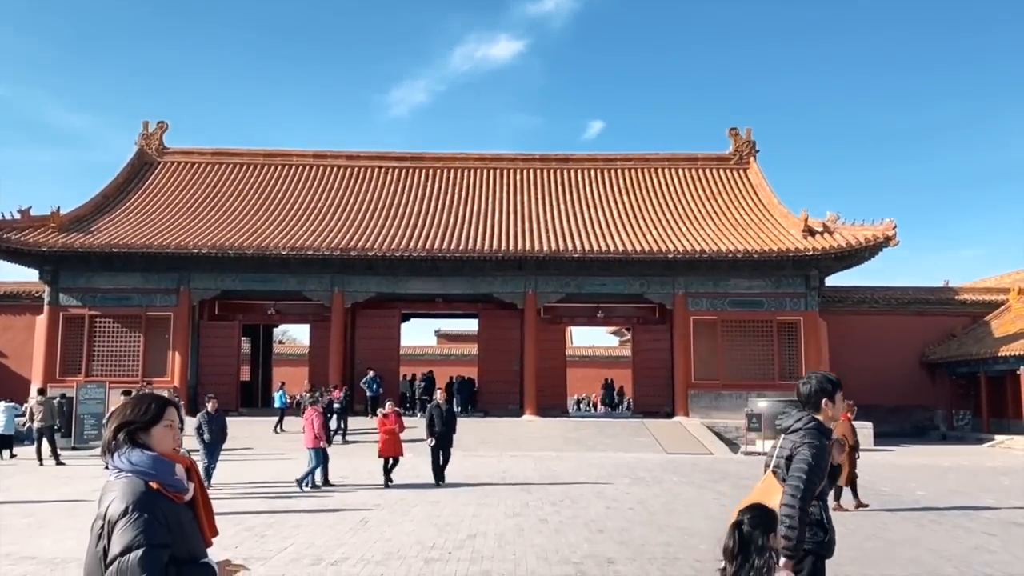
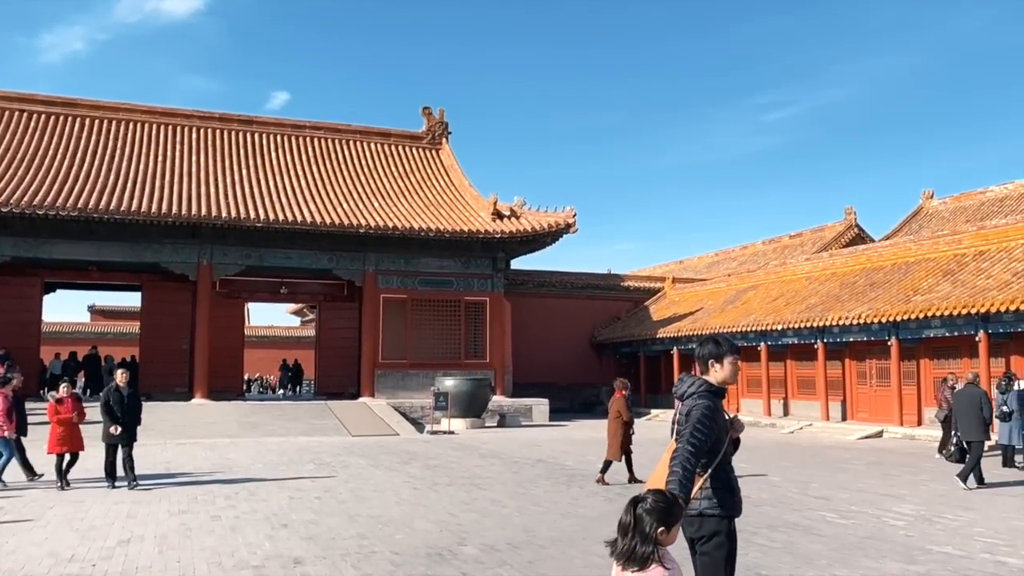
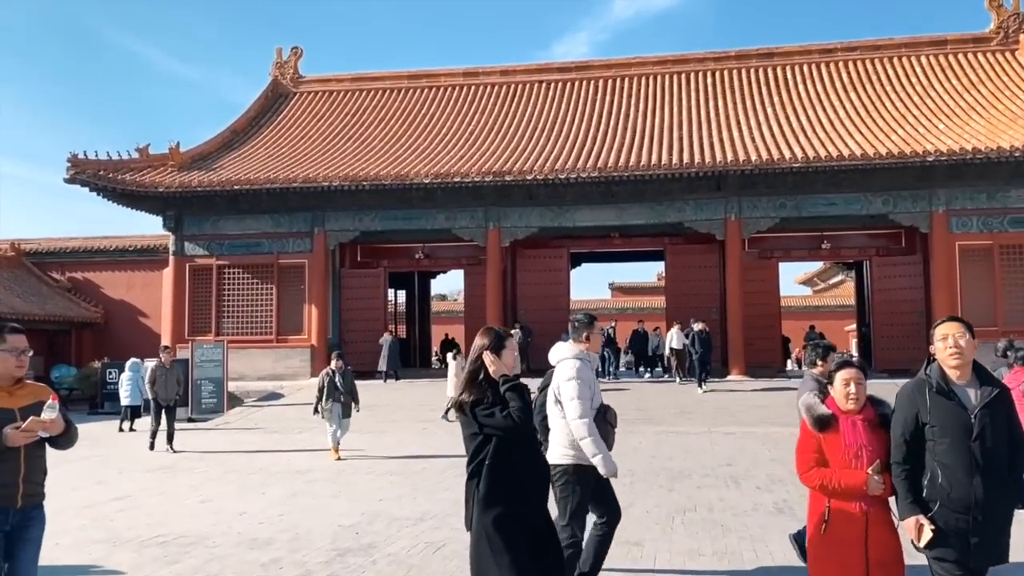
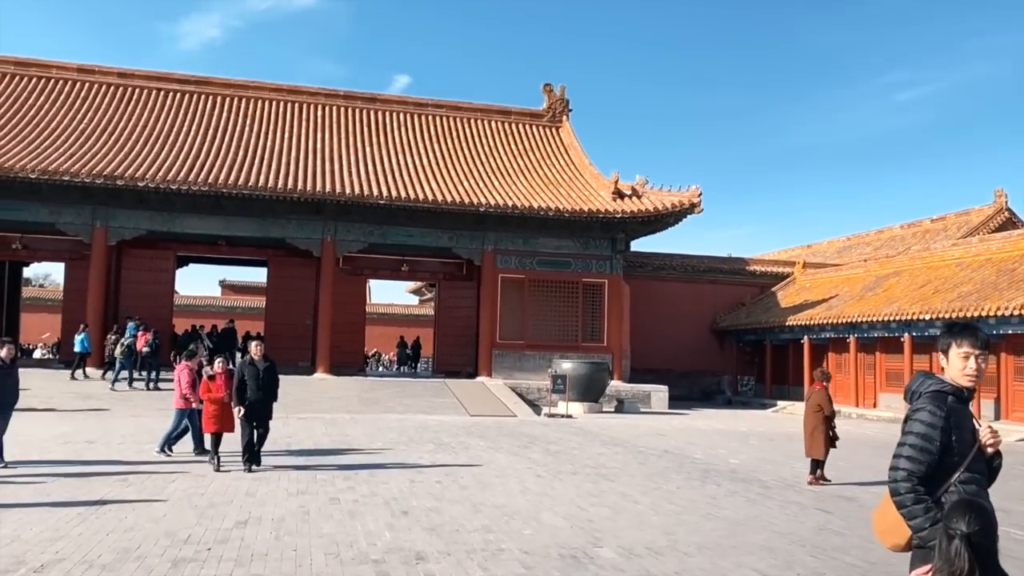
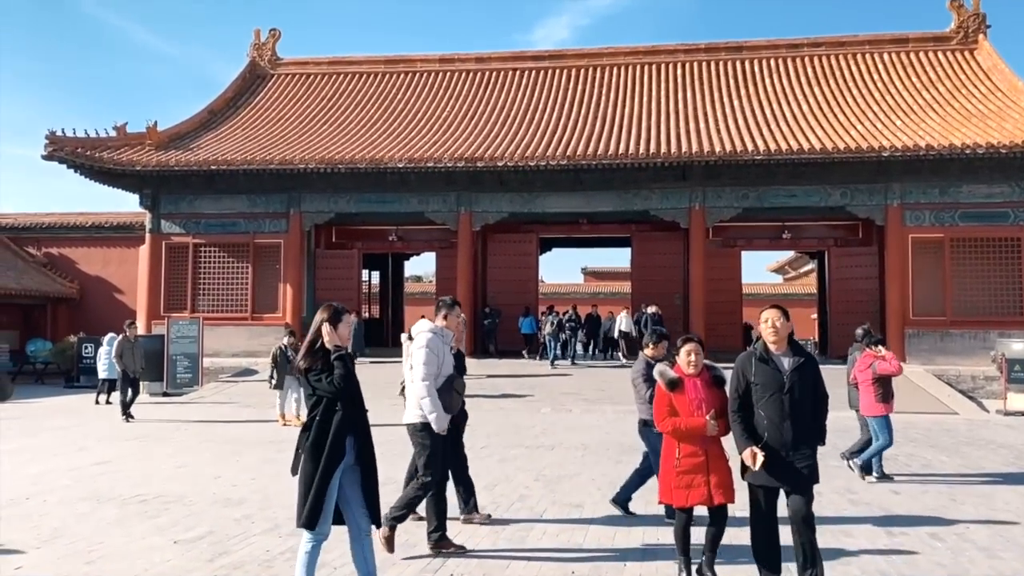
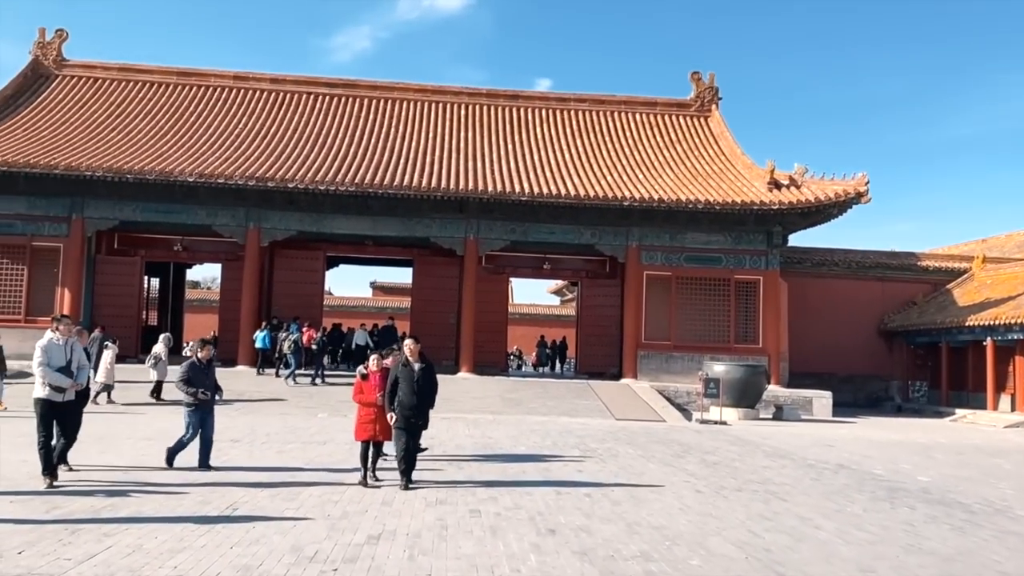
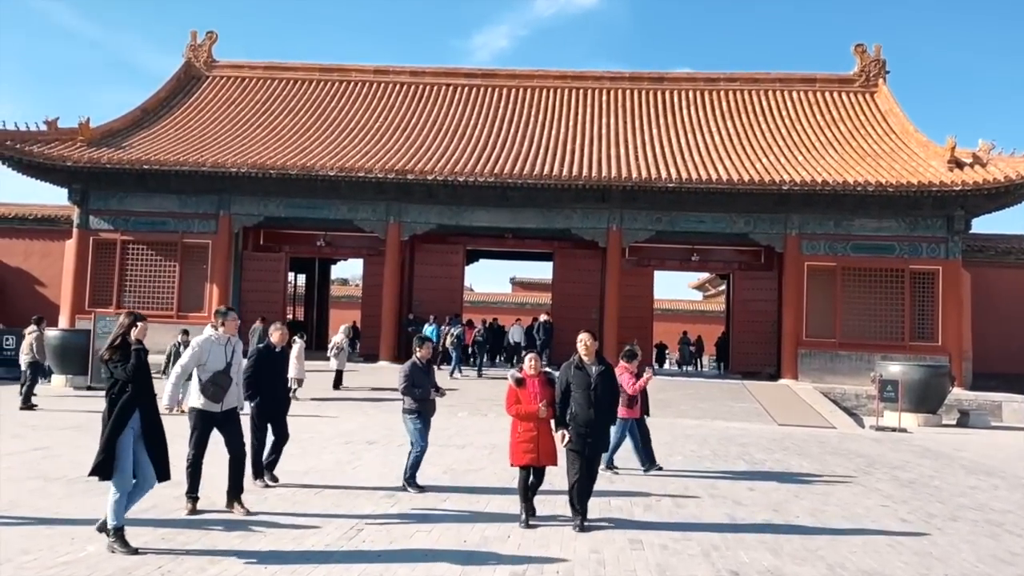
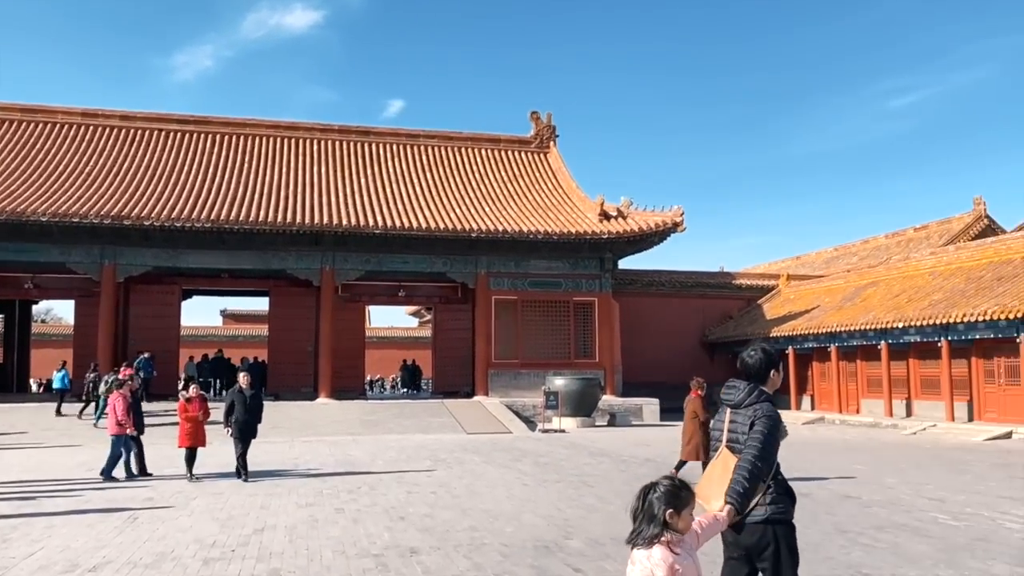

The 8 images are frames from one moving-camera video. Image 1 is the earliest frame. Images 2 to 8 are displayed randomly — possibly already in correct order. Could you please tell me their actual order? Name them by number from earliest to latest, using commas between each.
8, 2, 4, 6, 7, 5, 3
